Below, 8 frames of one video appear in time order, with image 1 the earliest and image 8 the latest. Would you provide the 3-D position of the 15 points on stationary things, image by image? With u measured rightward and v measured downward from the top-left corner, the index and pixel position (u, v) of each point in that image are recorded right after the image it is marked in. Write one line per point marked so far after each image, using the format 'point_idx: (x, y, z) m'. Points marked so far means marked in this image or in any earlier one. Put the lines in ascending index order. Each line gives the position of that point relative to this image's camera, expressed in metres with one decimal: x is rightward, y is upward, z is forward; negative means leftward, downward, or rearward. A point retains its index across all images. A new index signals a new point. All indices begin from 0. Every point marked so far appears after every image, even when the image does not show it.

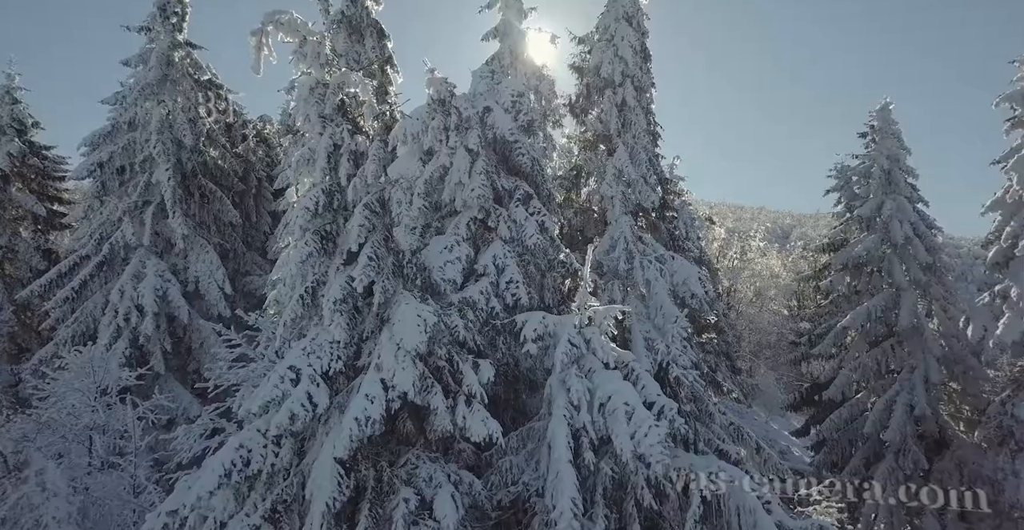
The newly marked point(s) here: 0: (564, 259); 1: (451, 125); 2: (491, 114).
0: (+0.8, +0.1, +9.4) m
1: (-1.0, +2.1, +9.3) m
2: (-0.3, +2.4, +9.7) m
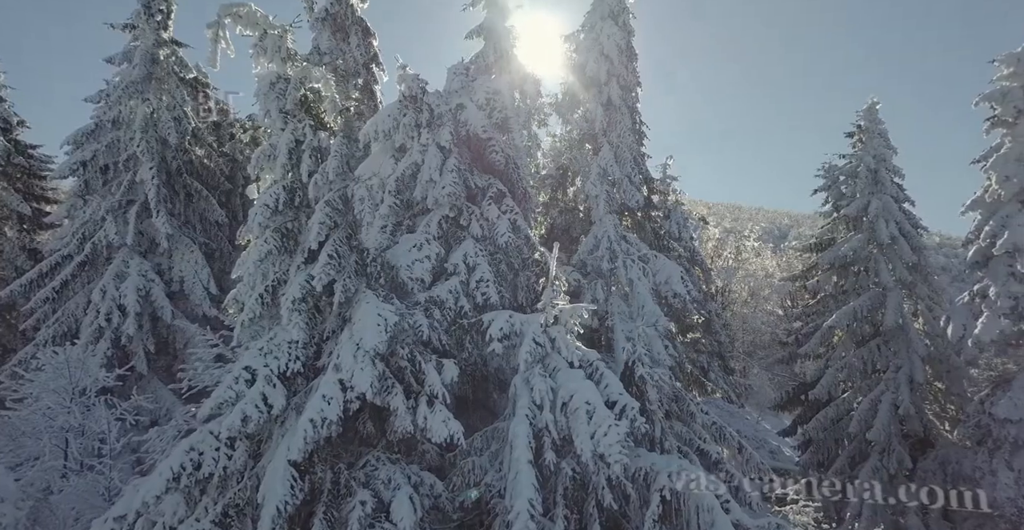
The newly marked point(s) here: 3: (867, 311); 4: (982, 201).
0: (+0.4, +0.1, +9.3) m
1: (-1.4, +2.2, +9.2) m
2: (-0.7, +2.4, +9.6) m
3: (+11.4, -1.4, +19.1) m
4: (+10.7, +1.4, +13.8) m
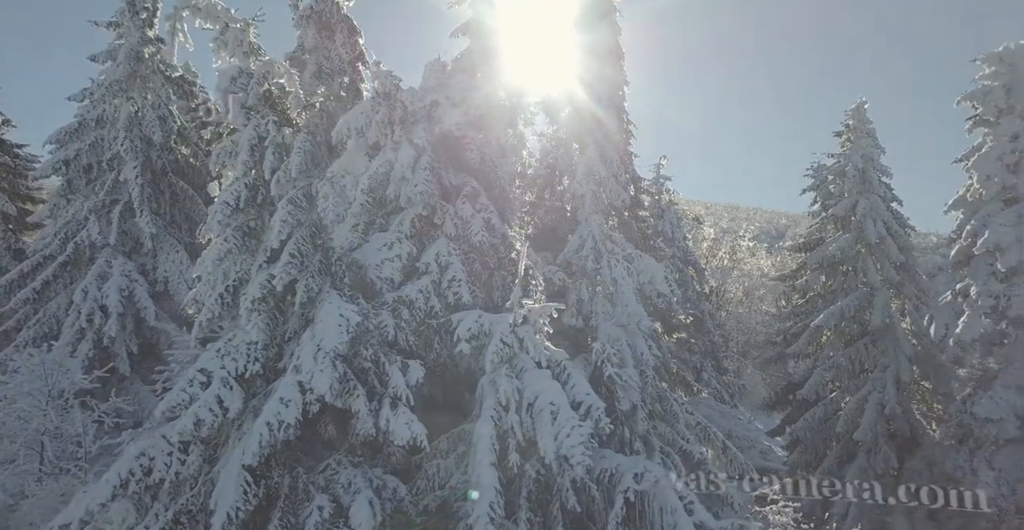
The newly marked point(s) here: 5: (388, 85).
0: (+0.1, +0.1, +9.2) m
1: (-1.7, +2.2, +9.1) m
2: (-1.1, +2.4, +9.5) m
3: (+10.9, -1.4, +19.1) m
4: (+10.3, +1.4, +13.8) m
5: (-1.8, +2.6, +8.9) m
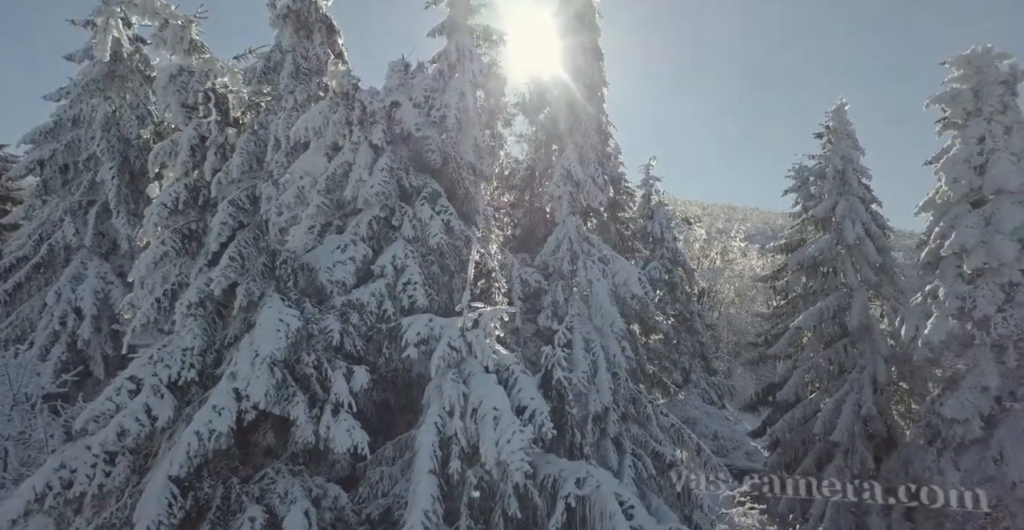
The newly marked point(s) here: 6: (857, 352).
0: (-0.5, +0.1, +9.1) m
1: (-2.3, +2.1, +8.9) m
2: (-1.7, +2.4, +9.4) m
3: (+10.2, -1.5, +19.2) m
4: (+9.6, +1.4, +13.8) m
5: (-2.4, +2.6, +8.8) m
6: (+10.8, -2.7, +18.8) m
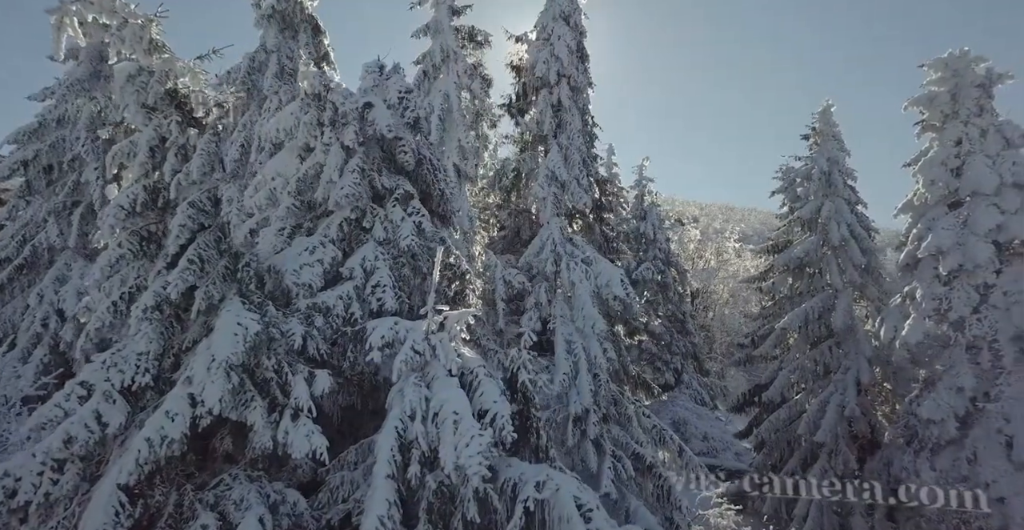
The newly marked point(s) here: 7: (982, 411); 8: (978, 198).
0: (-0.9, +0.1, +9.1) m
1: (-2.7, +2.1, +8.9) m
2: (-2.1, +2.4, +9.3) m
3: (+9.7, -1.5, +19.2) m
4: (+9.1, +1.4, +13.9) m
5: (-2.8, +2.6, +8.7) m
6: (+10.3, -2.7, +18.9) m
7: (+9.1, -2.8, +11.8) m
8: (+9.6, +1.4, +12.5) m
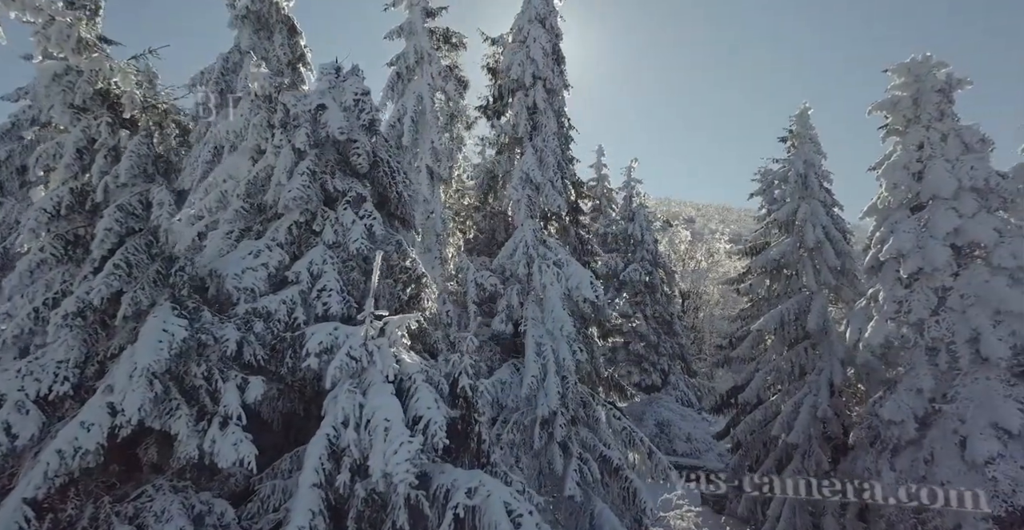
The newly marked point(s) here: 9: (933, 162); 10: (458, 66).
0: (-1.6, 0.0, +9.0) m
1: (-3.4, +2.0, +8.8) m
2: (-2.8, +2.3, +9.2) m
3: (+8.8, -1.6, +19.4) m
4: (+8.4, +1.3, +14.0) m
5: (-3.5, +2.5, +8.6) m
6: (+9.4, -2.8, +19.0) m
7: (+8.4, -2.9, +11.9) m
8: (+8.8, +1.3, +12.6) m
9: (+8.8, +2.1, +12.8) m
10: (-1.6, +5.7, +17.5) m
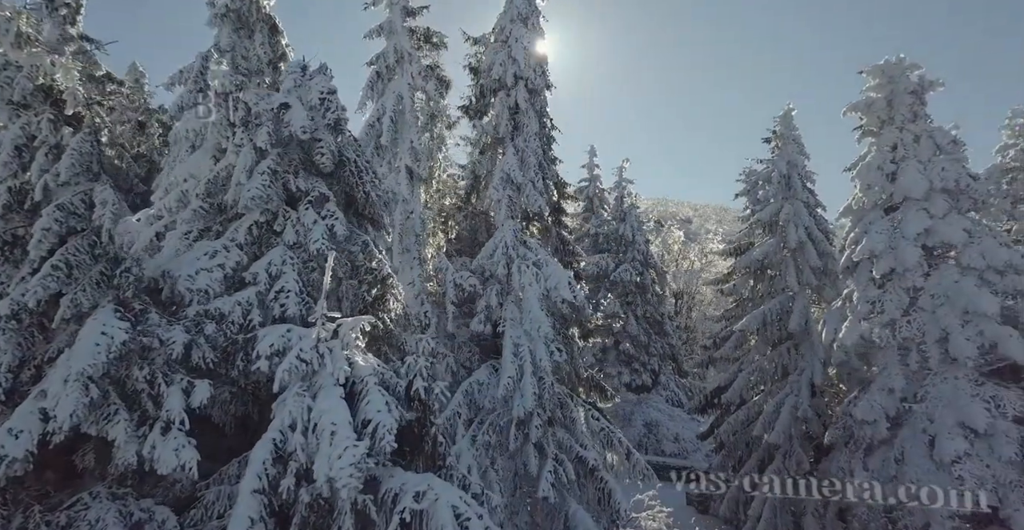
0: (-2.1, 0.0, +8.9) m
1: (-3.9, +2.0, +8.6) m
2: (-3.3, +2.3, +9.1) m
3: (+8.2, -1.6, +19.4) m
4: (+7.8, +1.3, +14.0) m
5: (-4.0, +2.5, +8.5) m
6: (+8.8, -2.8, +19.1) m
7: (+7.8, -2.9, +11.9) m
8: (+8.3, +1.3, +12.7) m
9: (+8.3, +2.1, +12.8) m
10: (-2.2, +5.7, +17.4) m
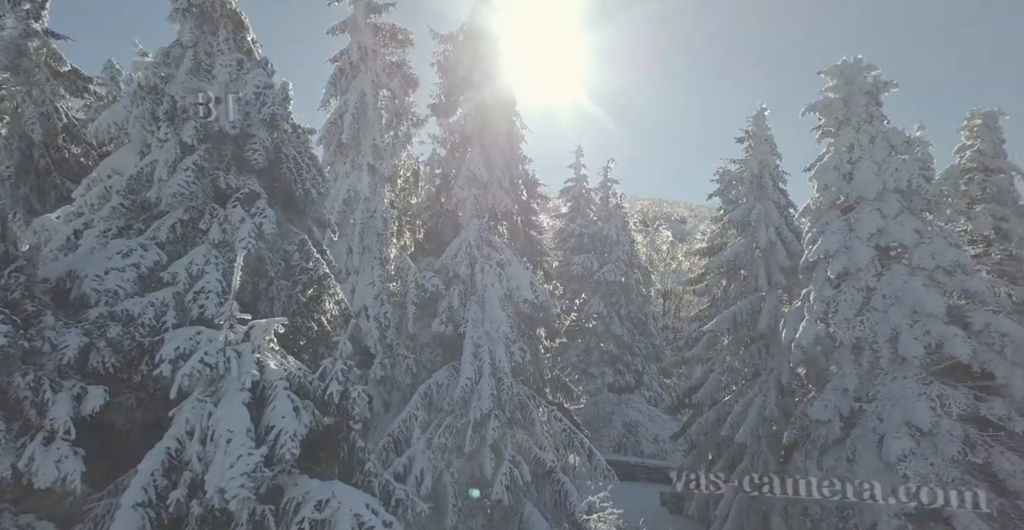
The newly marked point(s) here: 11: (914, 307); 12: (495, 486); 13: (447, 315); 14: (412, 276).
0: (-2.9, 0.0, +8.6) m
1: (-4.7, +2.0, +8.3) m
2: (-4.1, +2.3, +8.7) m
3: (+7.1, -1.6, +19.3) m
4: (+6.8, +1.3, +14.0) m
5: (-4.8, +2.5, +8.1) m
6: (+7.7, -2.8, +19.0) m
7: (+6.9, -2.9, +11.9) m
8: (+7.3, +1.3, +12.6) m
9: (+7.3, +2.2, +12.7) m
10: (-3.3, +5.7, +17.1) m
11: (+7.4, -0.8, +11.2) m
12: (-0.3, -4.5, +12.5) m
13: (-1.7, -1.2, +13.9) m
14: (-2.5, -0.3, +14.1) m
